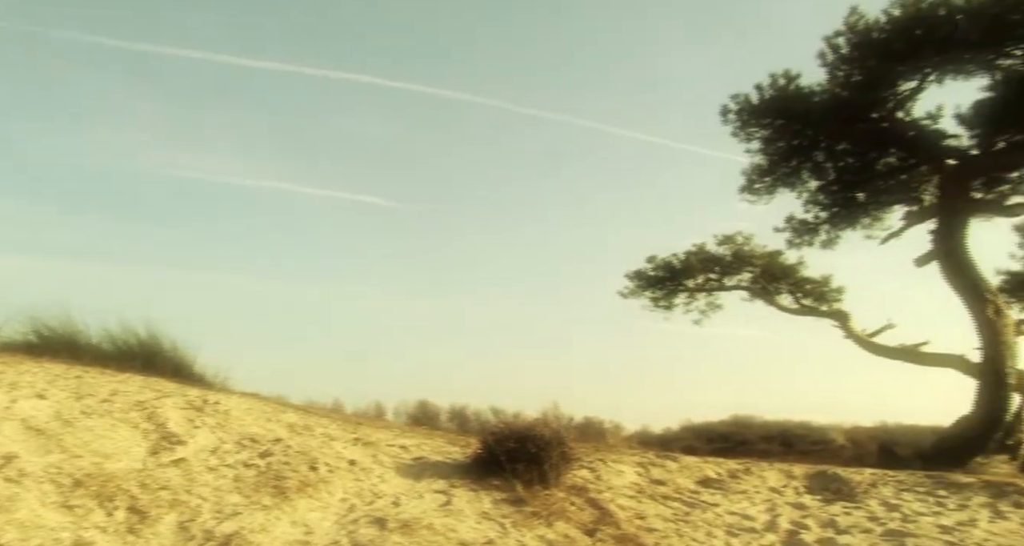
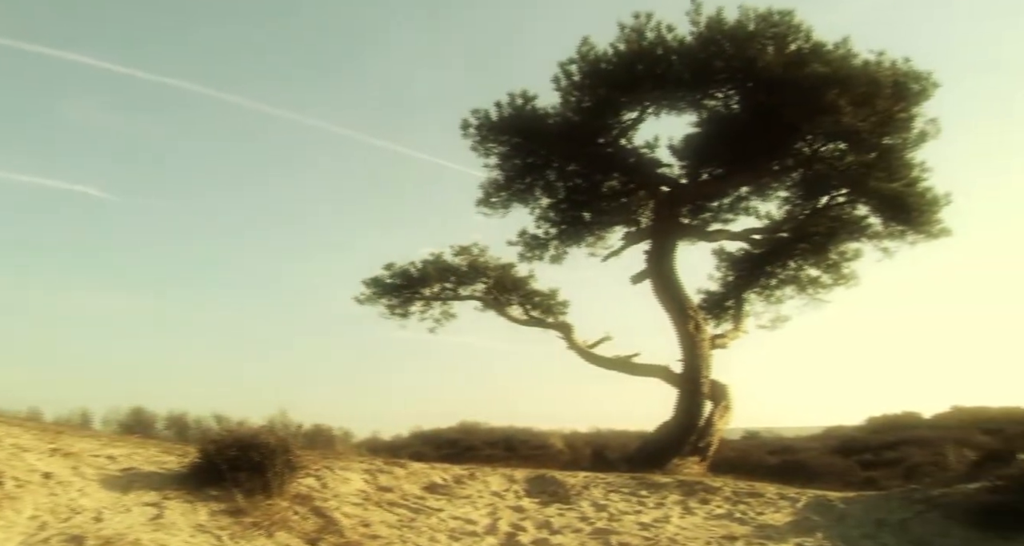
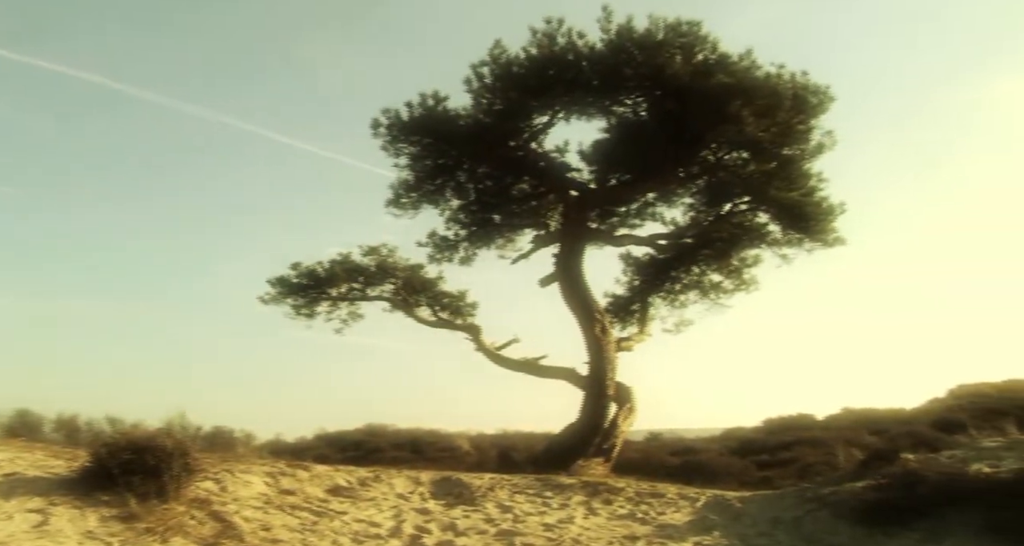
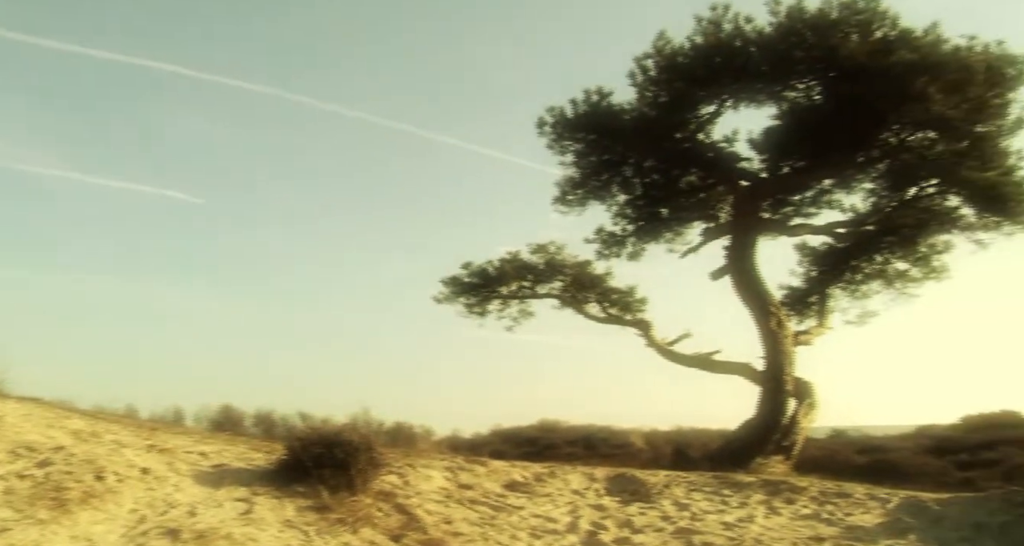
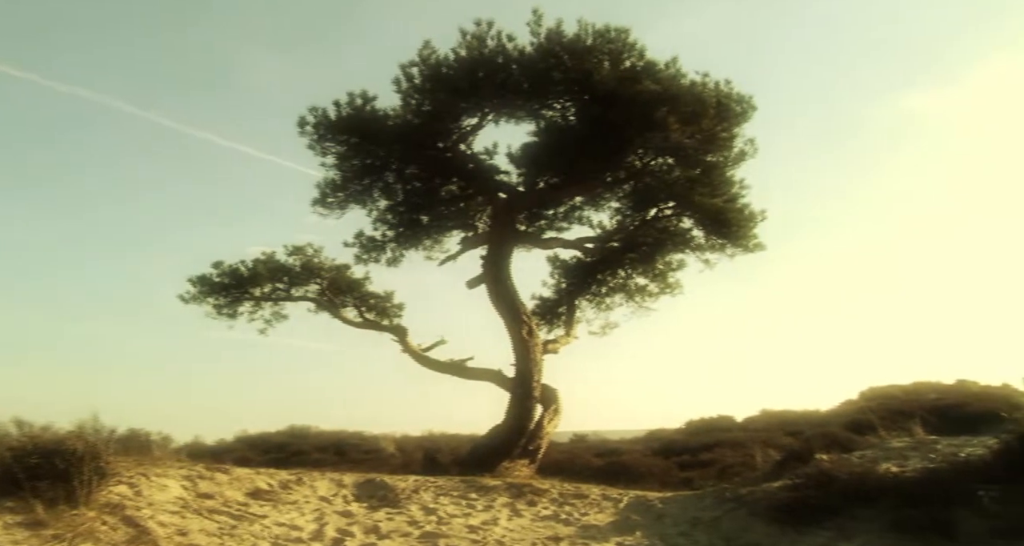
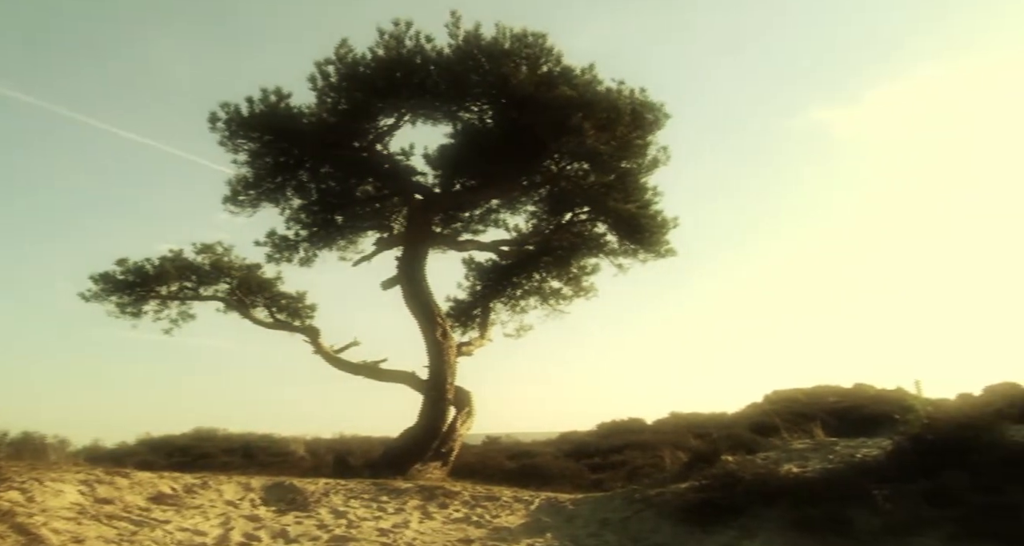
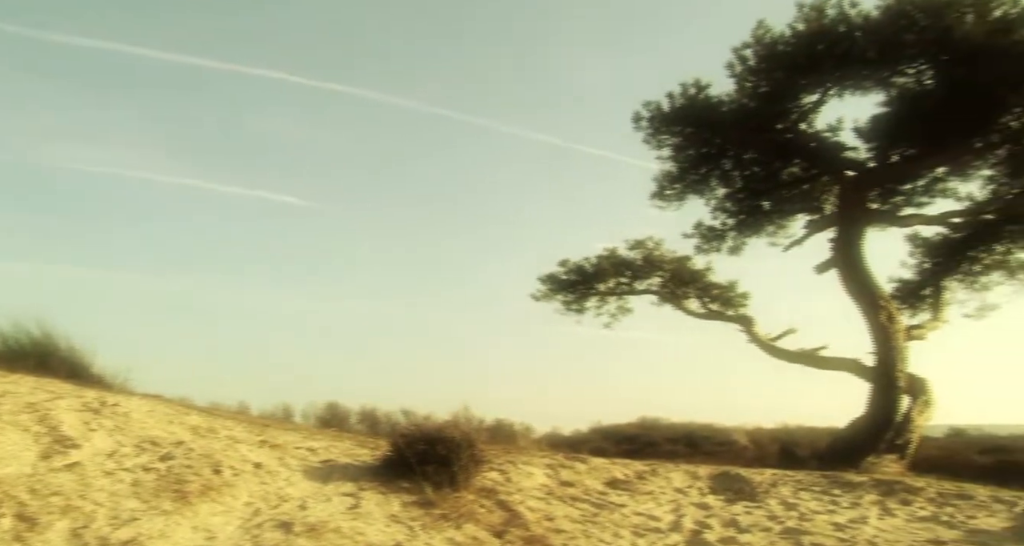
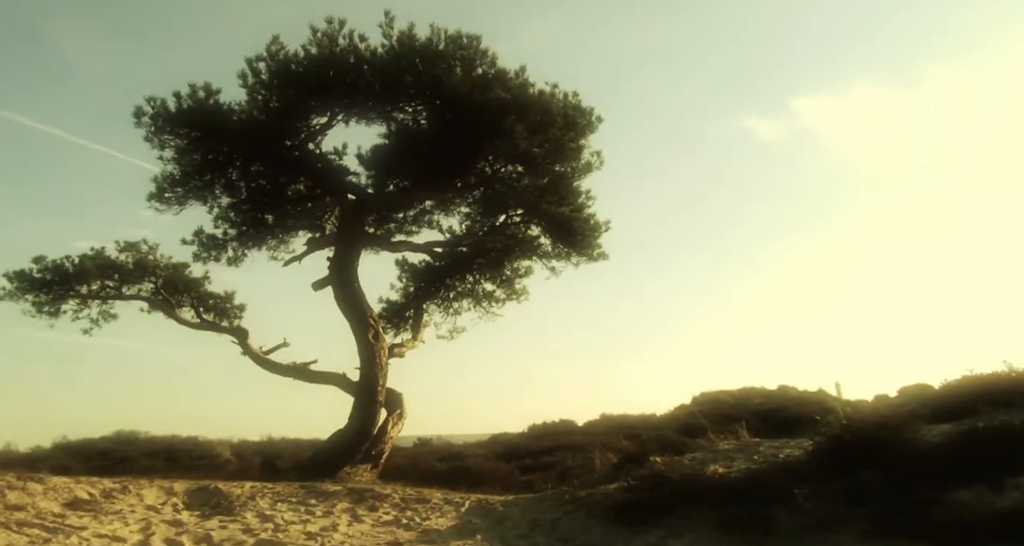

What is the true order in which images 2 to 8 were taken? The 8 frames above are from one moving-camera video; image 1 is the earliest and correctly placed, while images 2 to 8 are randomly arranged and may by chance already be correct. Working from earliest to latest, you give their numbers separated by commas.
7, 4, 2, 3, 5, 6, 8
